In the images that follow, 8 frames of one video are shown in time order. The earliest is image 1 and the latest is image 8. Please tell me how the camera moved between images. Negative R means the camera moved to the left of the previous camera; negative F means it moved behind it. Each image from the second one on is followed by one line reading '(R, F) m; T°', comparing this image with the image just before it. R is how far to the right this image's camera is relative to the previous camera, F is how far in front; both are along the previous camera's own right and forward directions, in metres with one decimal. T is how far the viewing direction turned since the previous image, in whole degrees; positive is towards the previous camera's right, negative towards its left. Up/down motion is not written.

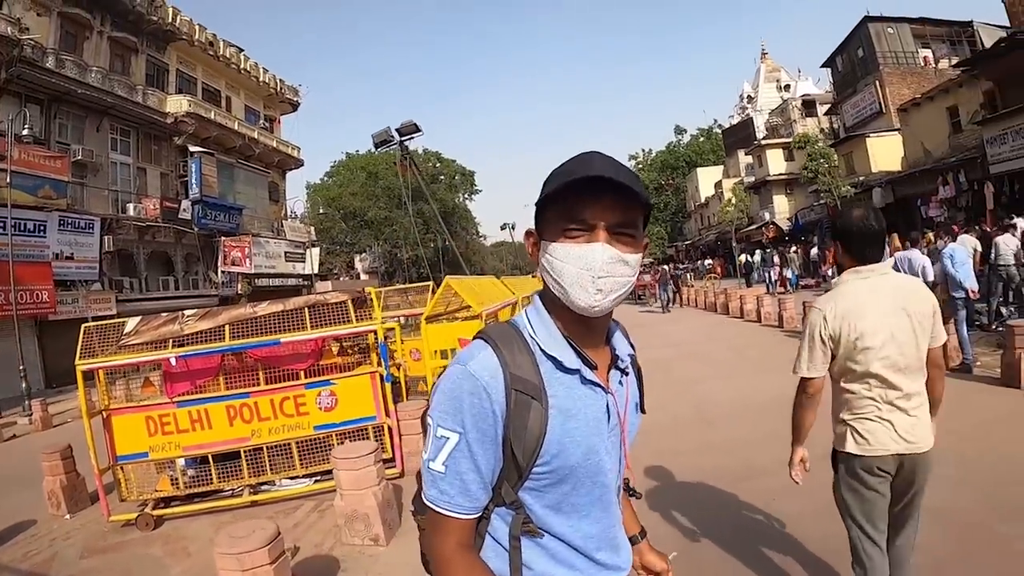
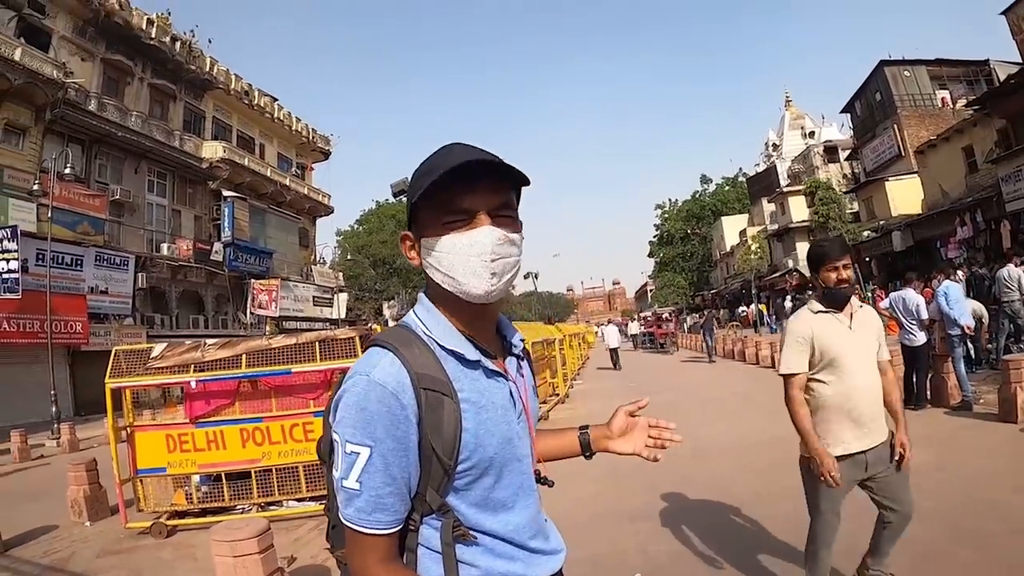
(+0.2, -0.3) m; -2°
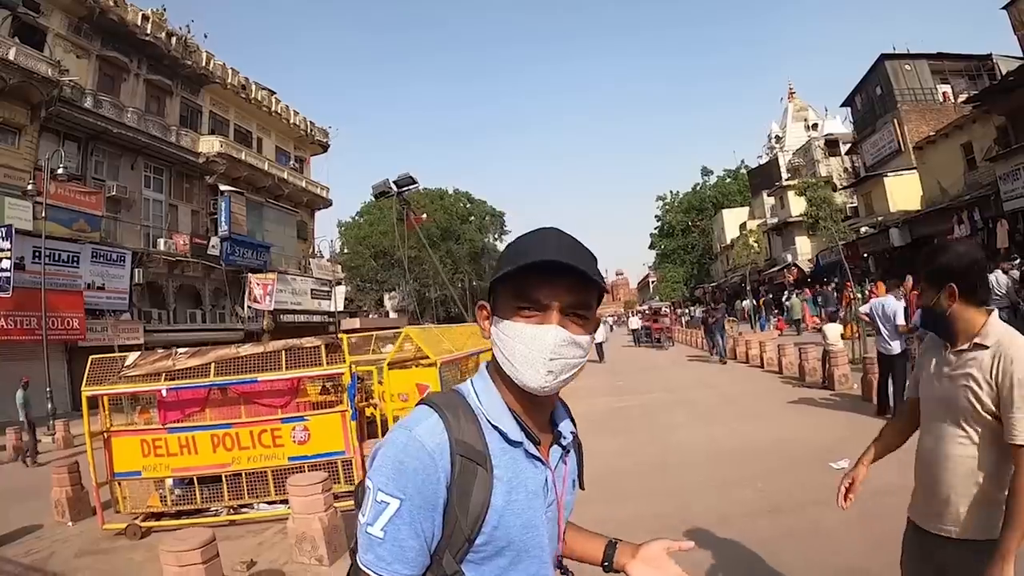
(+0.4, -0.2) m; 0°
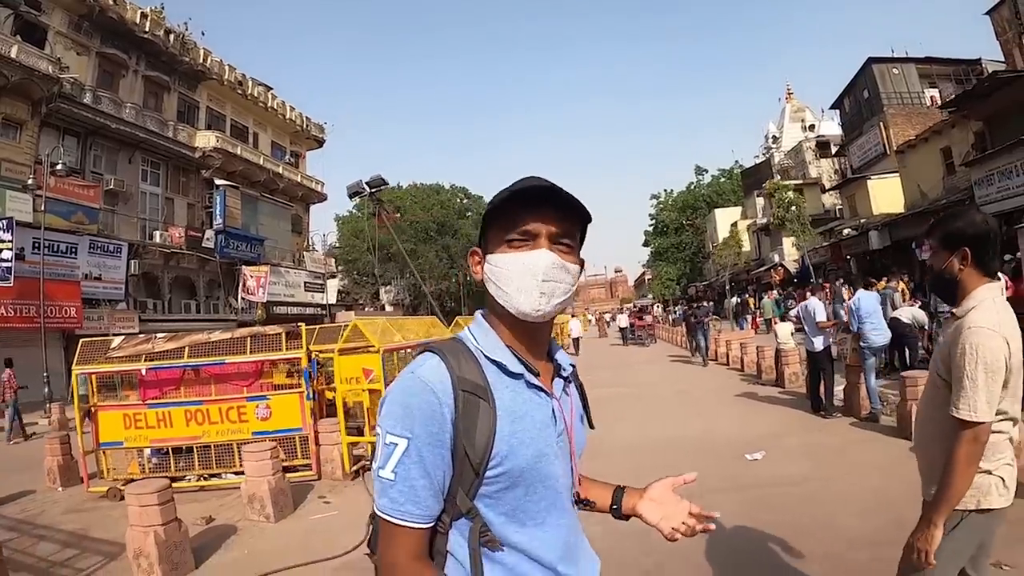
(+0.6, -0.7) m; 0°
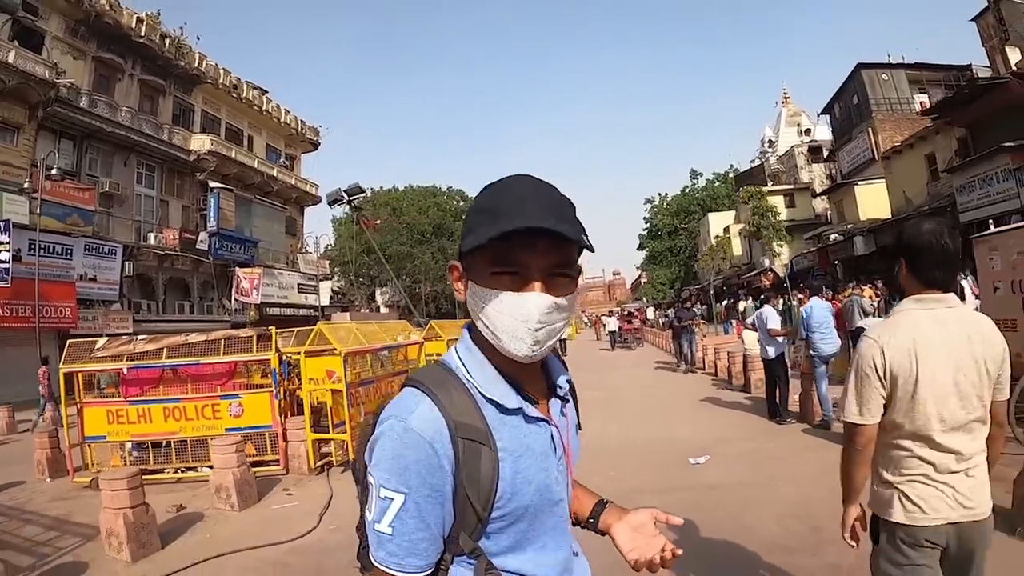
(+0.4, -0.4) m; 0°
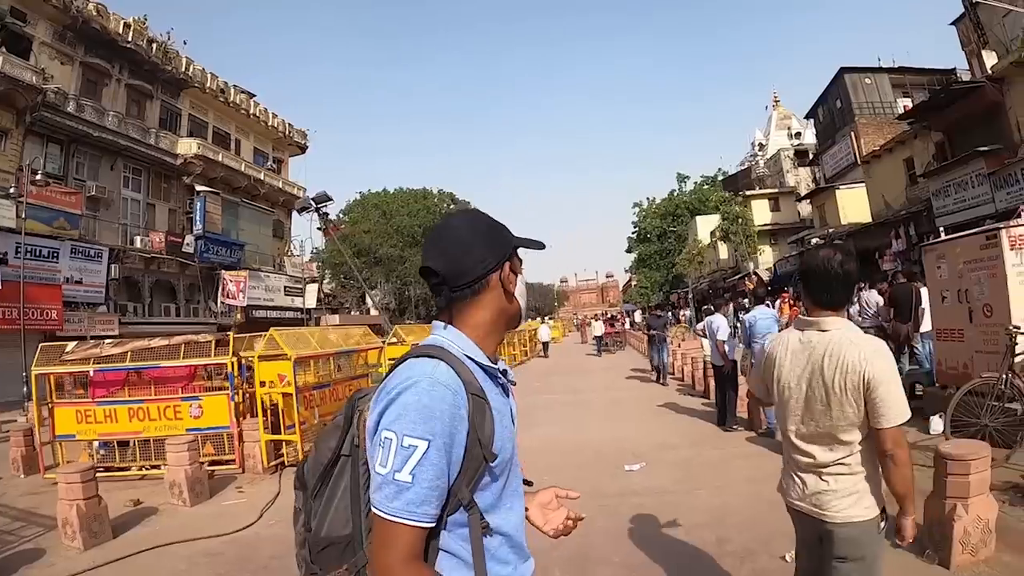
(+0.5, -0.4) m; 0°
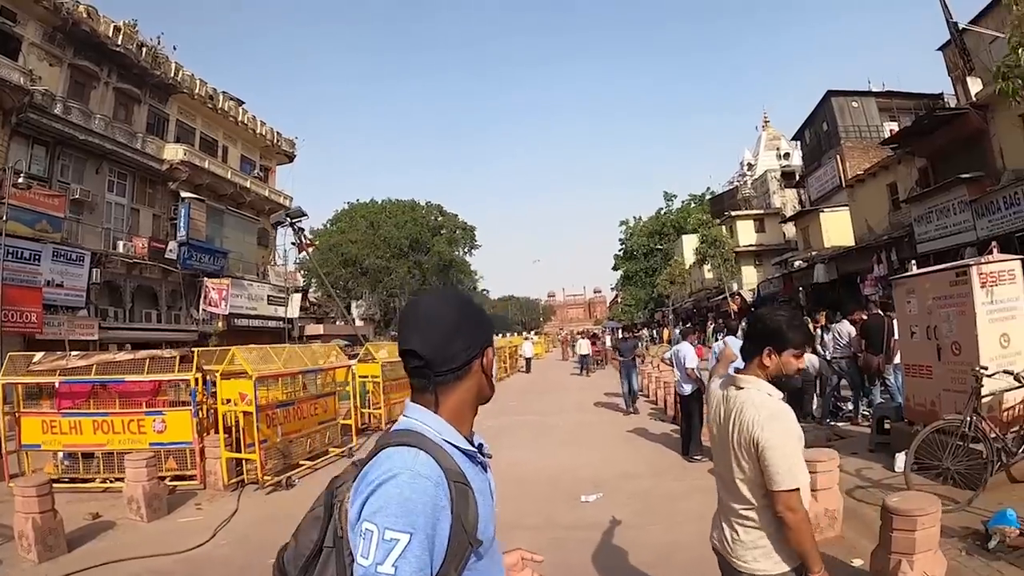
(+0.3, -0.2) m; +1°
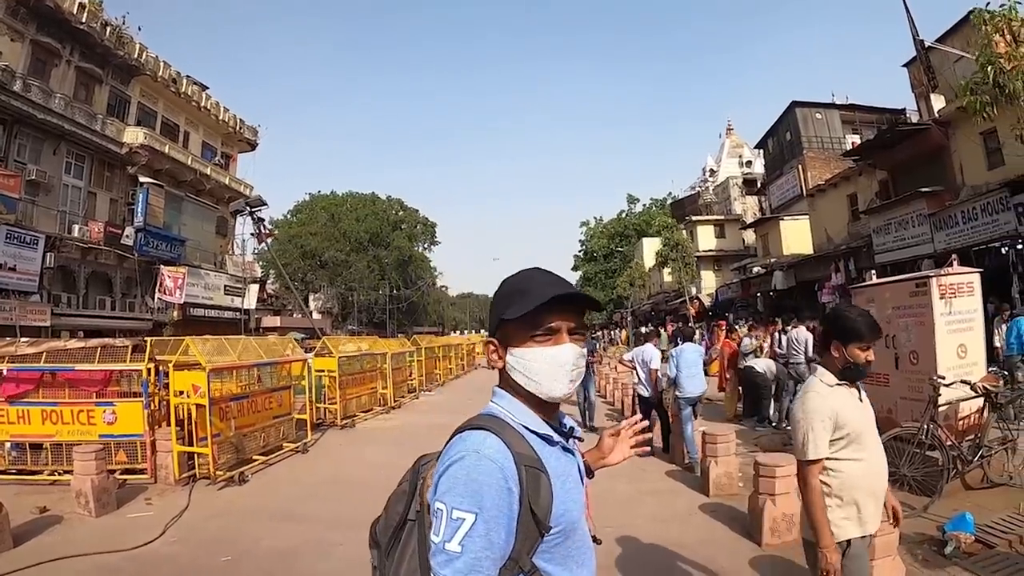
(-0.1, 0.0) m; +4°
